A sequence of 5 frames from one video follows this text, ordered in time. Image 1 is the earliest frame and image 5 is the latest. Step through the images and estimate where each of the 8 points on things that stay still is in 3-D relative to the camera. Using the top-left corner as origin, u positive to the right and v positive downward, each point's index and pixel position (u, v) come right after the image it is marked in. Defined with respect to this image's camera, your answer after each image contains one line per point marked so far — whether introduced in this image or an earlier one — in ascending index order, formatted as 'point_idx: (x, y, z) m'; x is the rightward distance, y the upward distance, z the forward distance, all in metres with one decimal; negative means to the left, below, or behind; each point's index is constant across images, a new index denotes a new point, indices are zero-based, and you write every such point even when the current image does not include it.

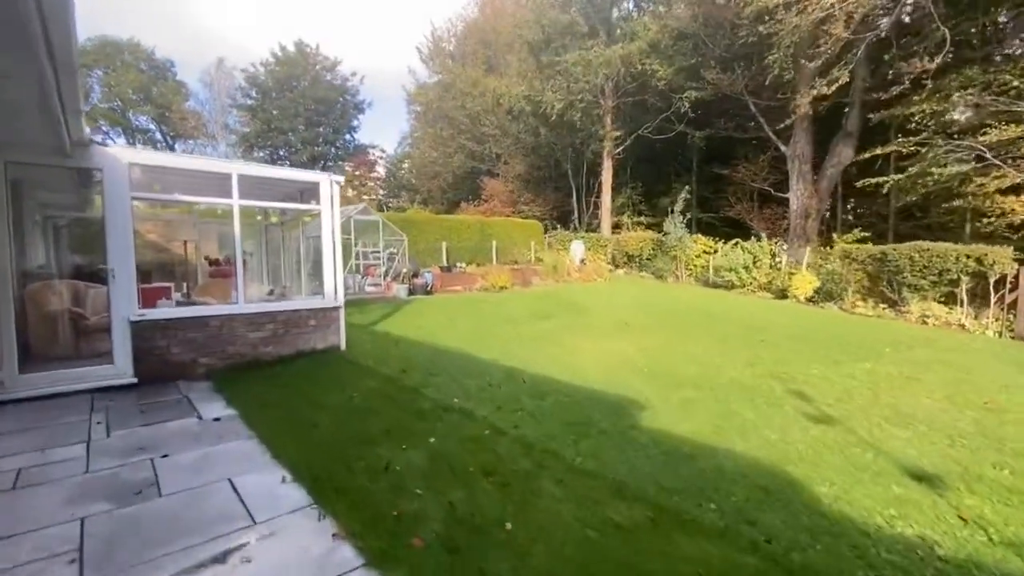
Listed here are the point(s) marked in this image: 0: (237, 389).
0: (-3.2, -1.2, +5.4) m
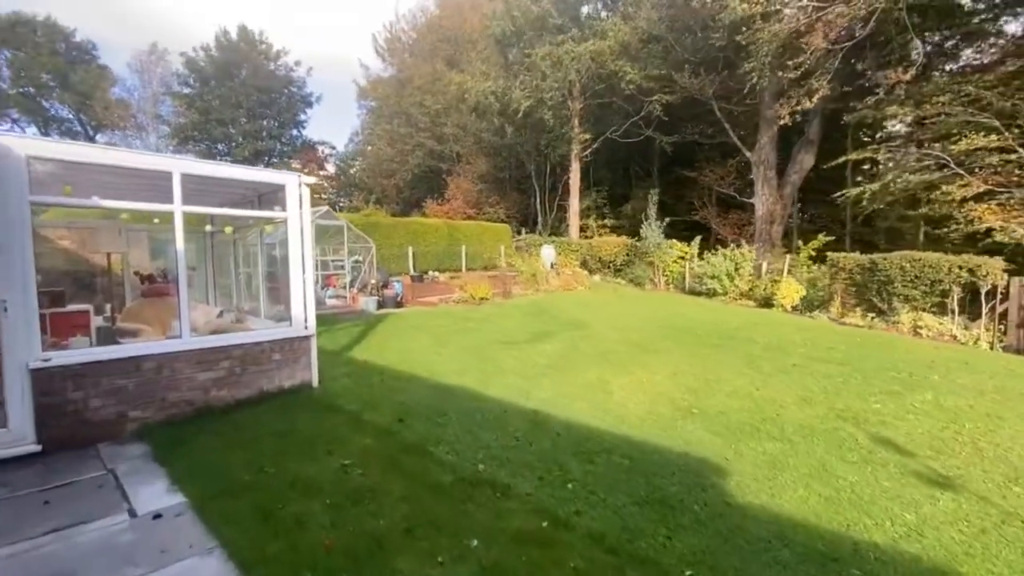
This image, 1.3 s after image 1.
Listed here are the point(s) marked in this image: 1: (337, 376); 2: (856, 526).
0: (-2.9, -1.5, +4.1) m
1: (-2.4, -1.2, +6.3) m
2: (+2.1, -1.5, +2.9) m
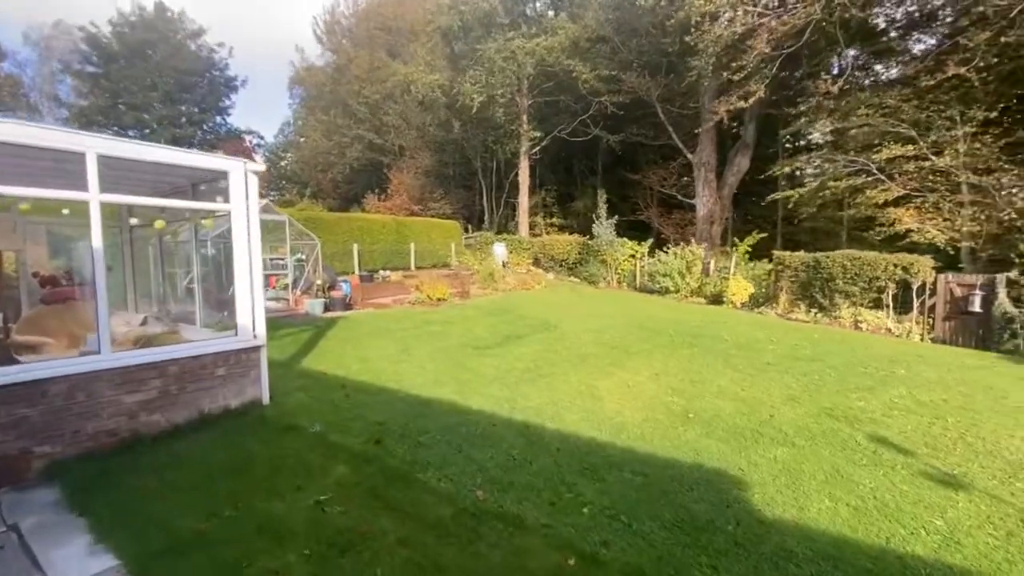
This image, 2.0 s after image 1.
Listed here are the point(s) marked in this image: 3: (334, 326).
0: (-2.9, -1.5, +3.3) m
1: (-2.6, -1.2, +5.6) m
2: (+2.3, -1.5, +2.8) m
3: (-3.5, -0.7, +9.2) m
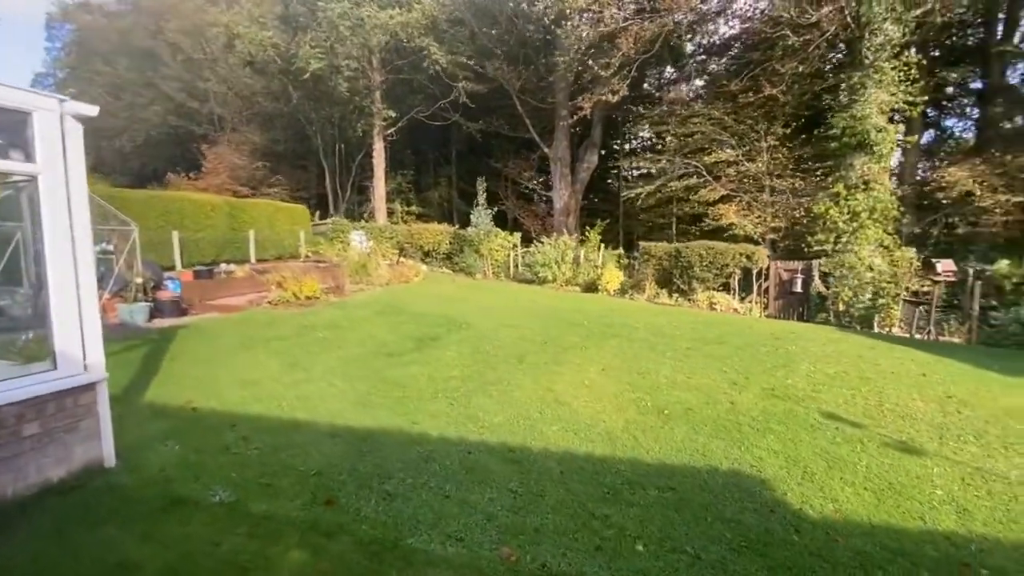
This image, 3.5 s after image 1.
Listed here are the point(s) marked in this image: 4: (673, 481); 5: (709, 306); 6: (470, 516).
0: (-2.5, -1.6, +1.7) m
1: (-3.0, -1.3, +3.9) m
2: (+2.5, -1.4, +2.9) m
3: (-5.1, -0.7, +7.0) m
4: (+1.1, -1.4, +3.3) m
5: (+5.1, -0.5, +12.0) m
6: (-0.3, -1.4, +2.9) m
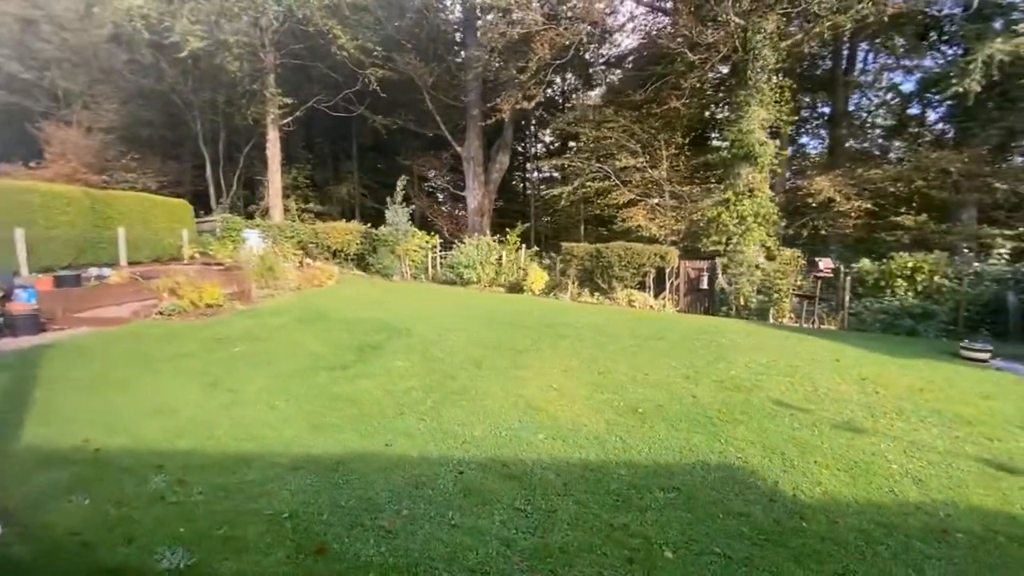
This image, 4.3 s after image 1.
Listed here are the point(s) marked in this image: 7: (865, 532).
0: (-2.1, -1.7, +1.0) m
1: (-3.1, -1.4, +3.1) m
2: (+2.6, -1.4, +3.2) m
3: (-5.7, -0.9, +5.6) m
4: (+1.1, -1.4, +3.3) m
5: (+3.2, -0.4, +12.6) m
6: (-0.1, -1.4, +2.7) m
7: (+2.1, -1.4, +2.8) m
